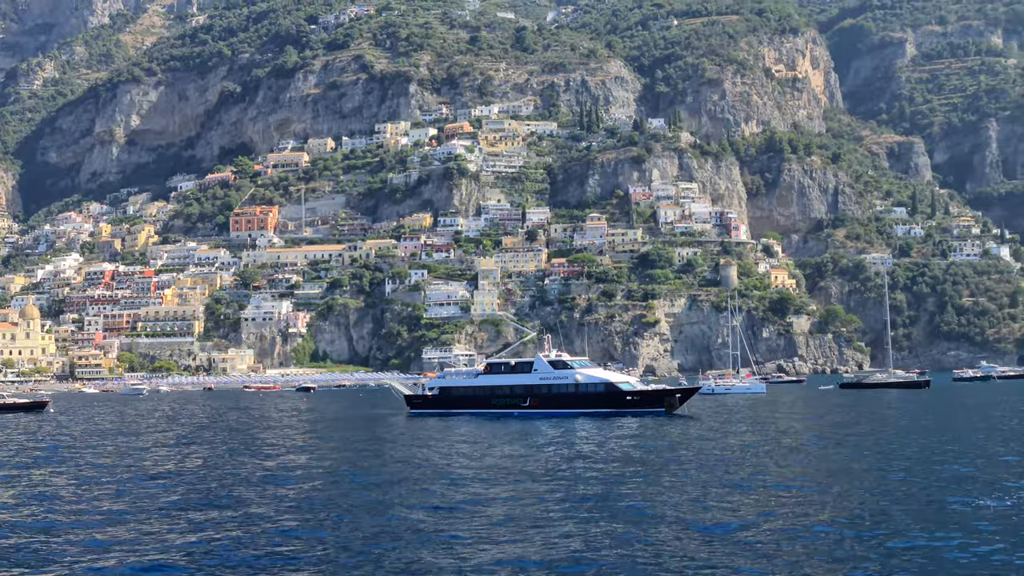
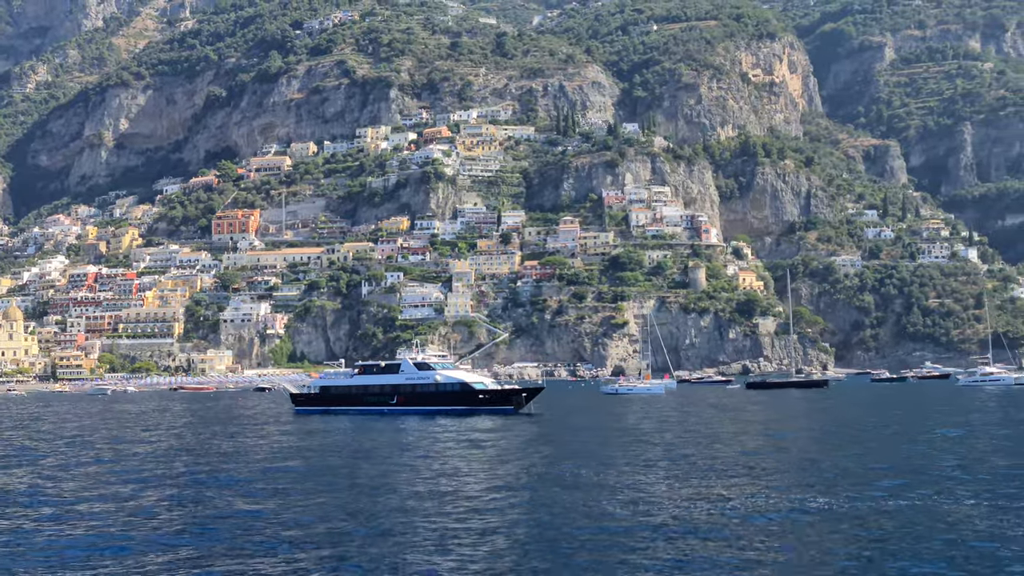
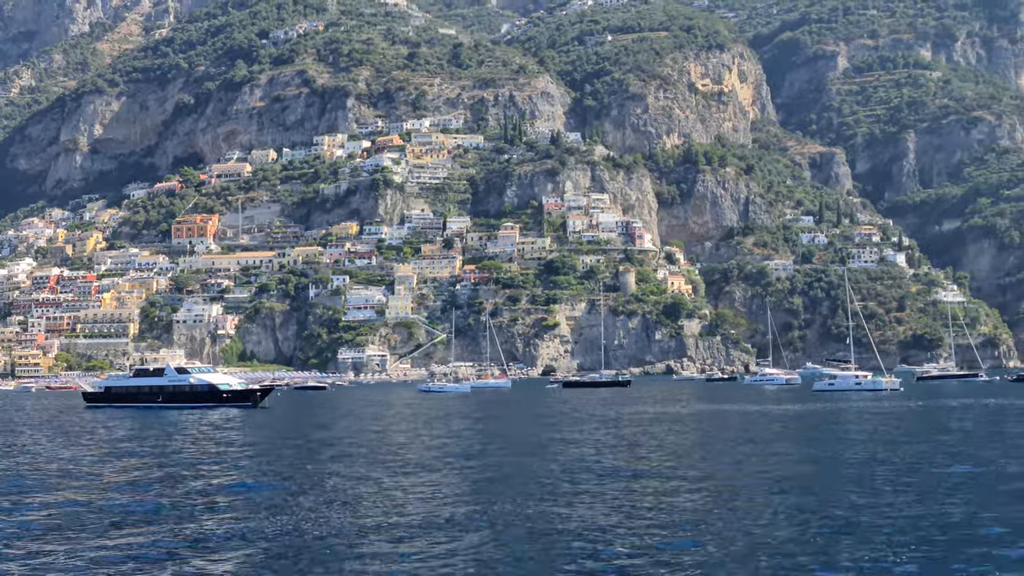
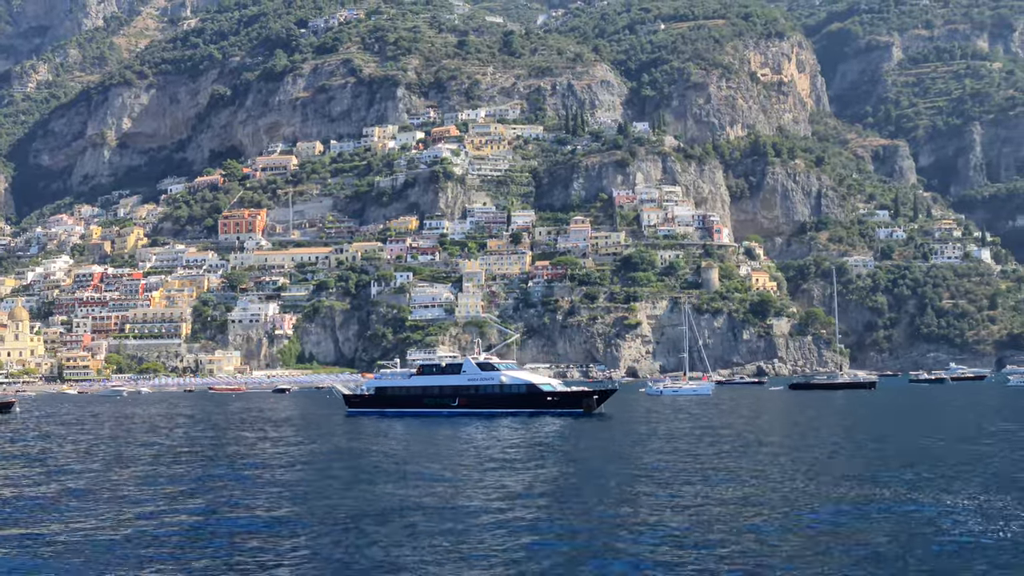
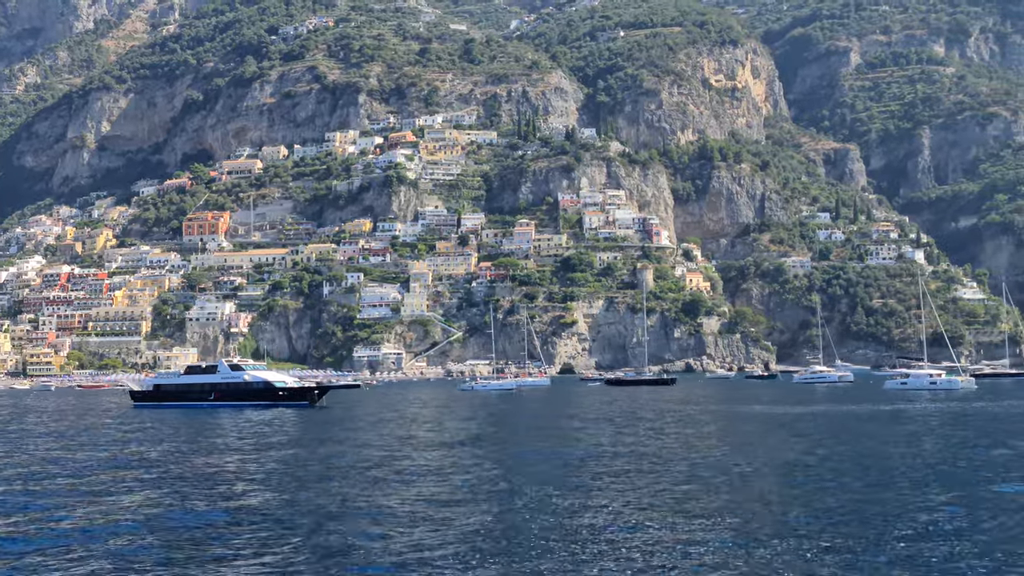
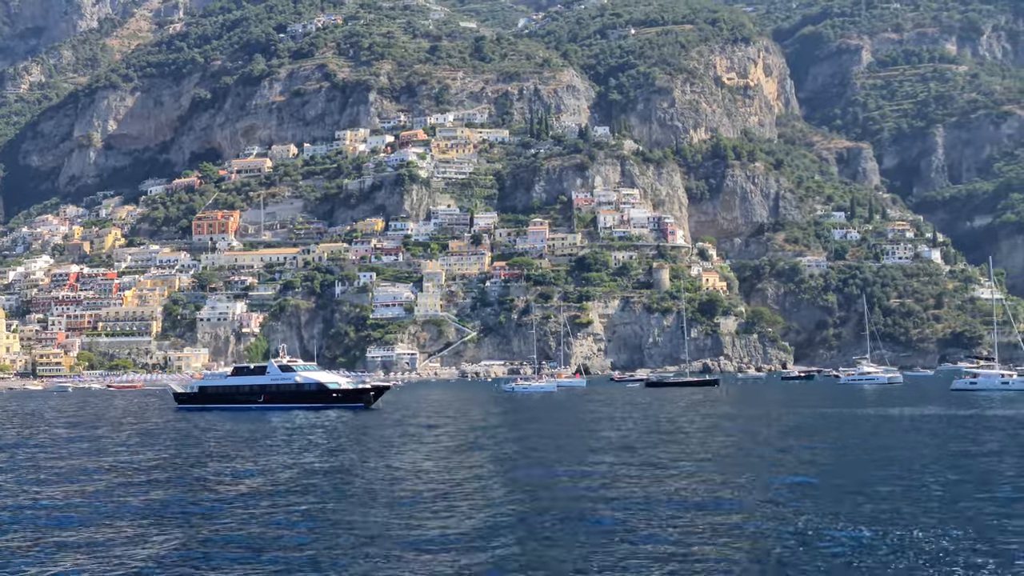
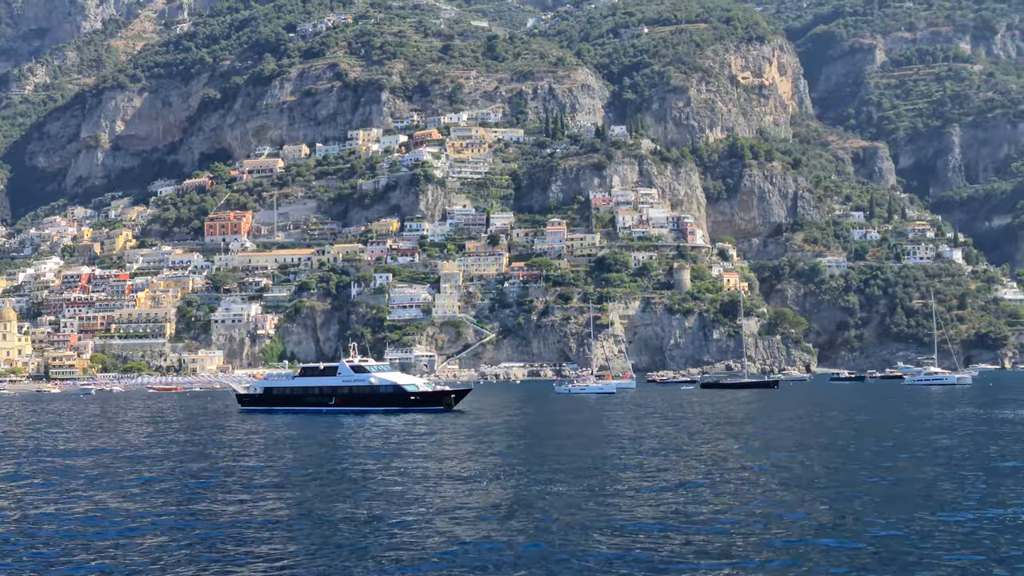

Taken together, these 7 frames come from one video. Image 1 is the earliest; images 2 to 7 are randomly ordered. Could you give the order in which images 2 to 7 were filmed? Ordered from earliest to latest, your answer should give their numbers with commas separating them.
4, 2, 7, 6, 5, 3
